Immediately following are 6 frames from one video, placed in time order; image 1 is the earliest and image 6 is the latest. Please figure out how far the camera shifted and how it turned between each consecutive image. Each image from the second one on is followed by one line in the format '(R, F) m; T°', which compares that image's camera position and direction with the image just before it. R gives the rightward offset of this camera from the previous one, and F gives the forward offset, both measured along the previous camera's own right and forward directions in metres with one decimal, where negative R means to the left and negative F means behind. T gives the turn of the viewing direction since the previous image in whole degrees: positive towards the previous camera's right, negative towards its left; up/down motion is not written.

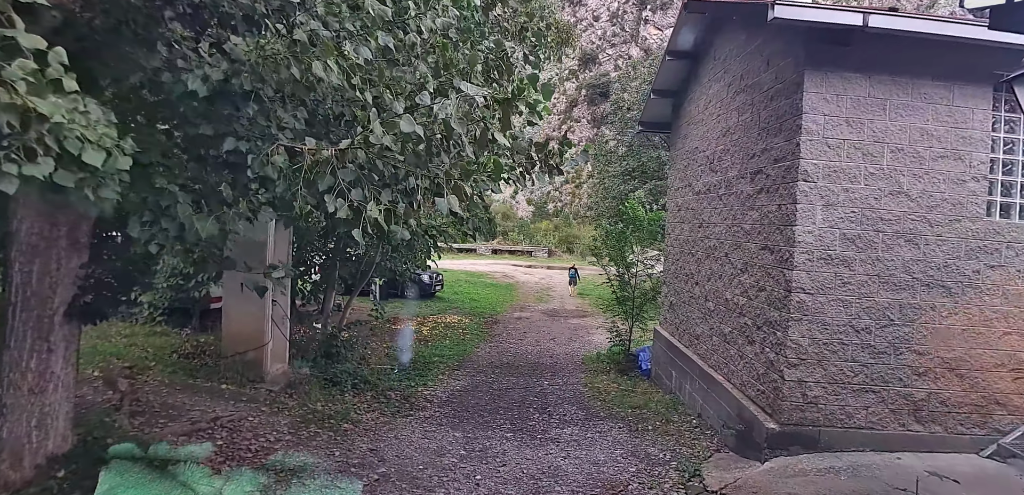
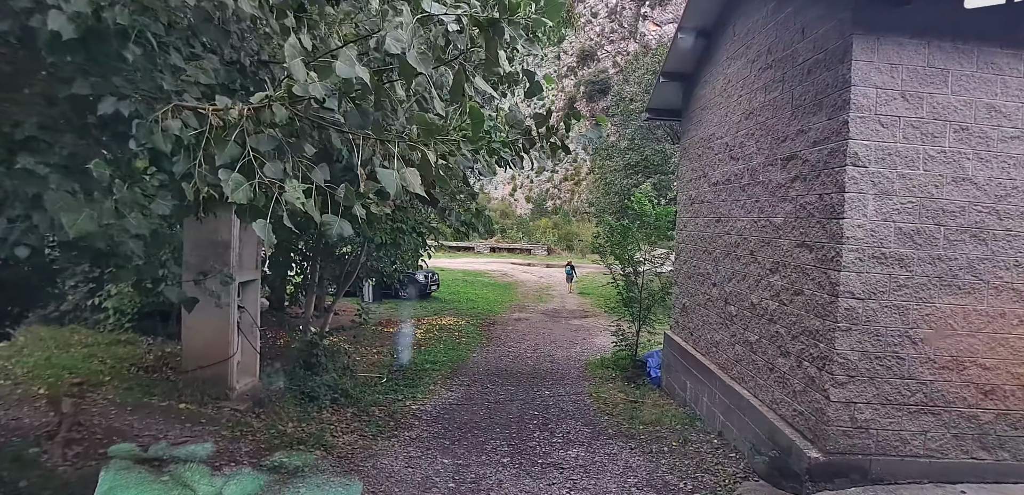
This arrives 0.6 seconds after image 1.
(0.0, +0.5) m; 0°
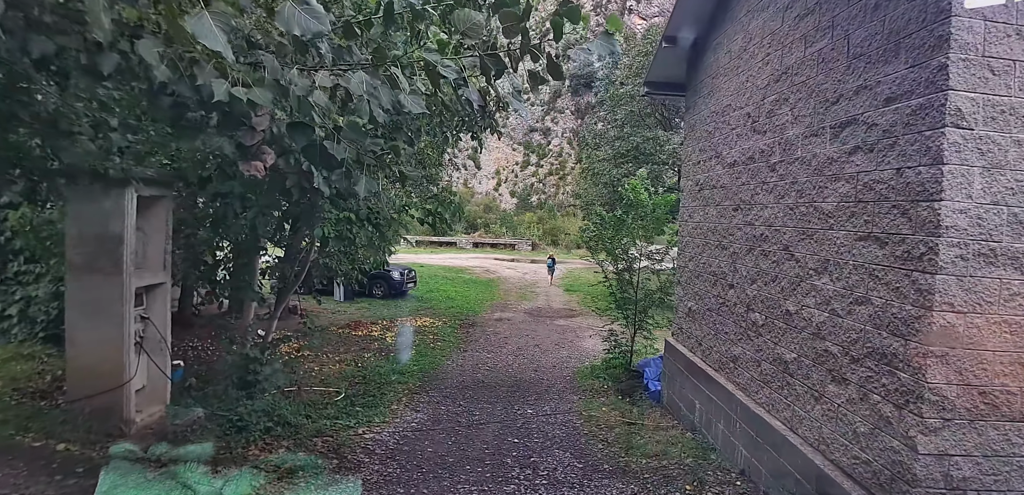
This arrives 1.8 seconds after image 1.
(+0.1, +0.9) m; +2°
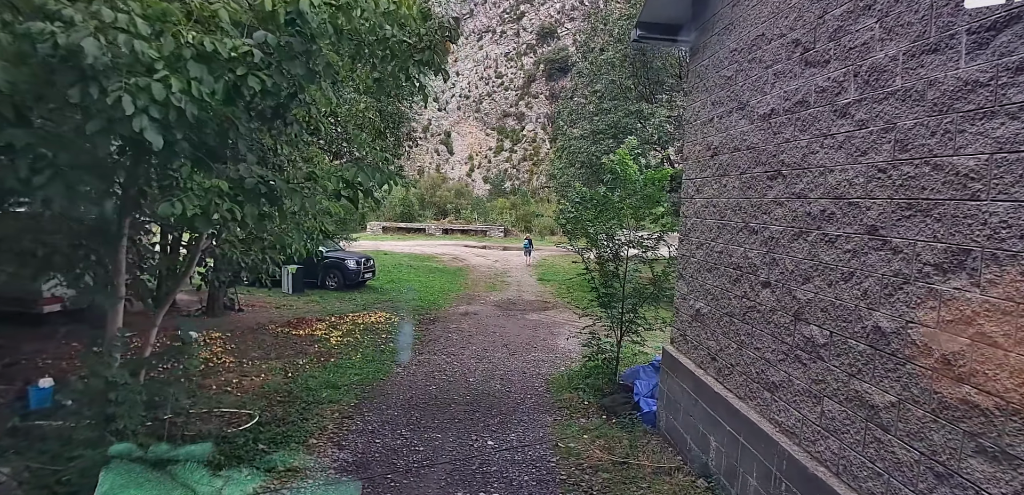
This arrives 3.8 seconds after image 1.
(+0.1, +1.2) m; +3°
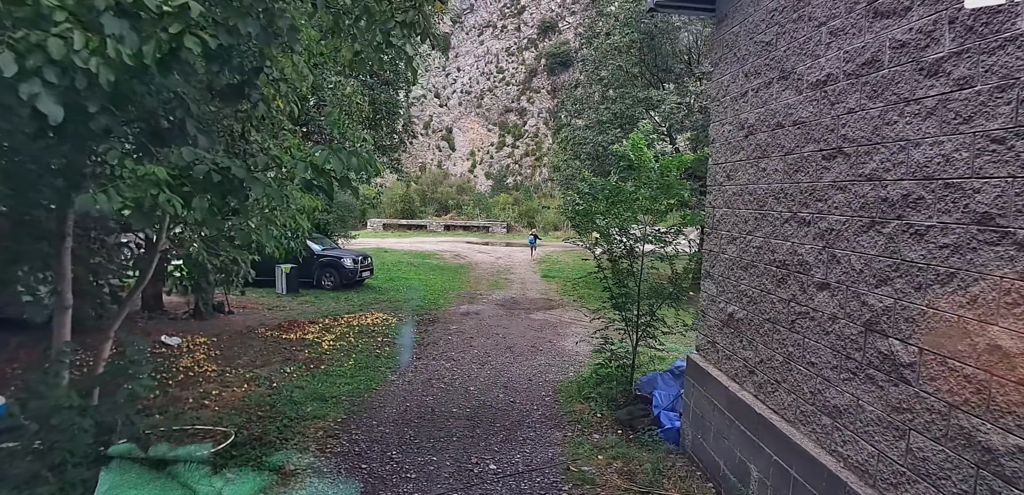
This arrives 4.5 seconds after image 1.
(0.0, +0.5) m; 0°
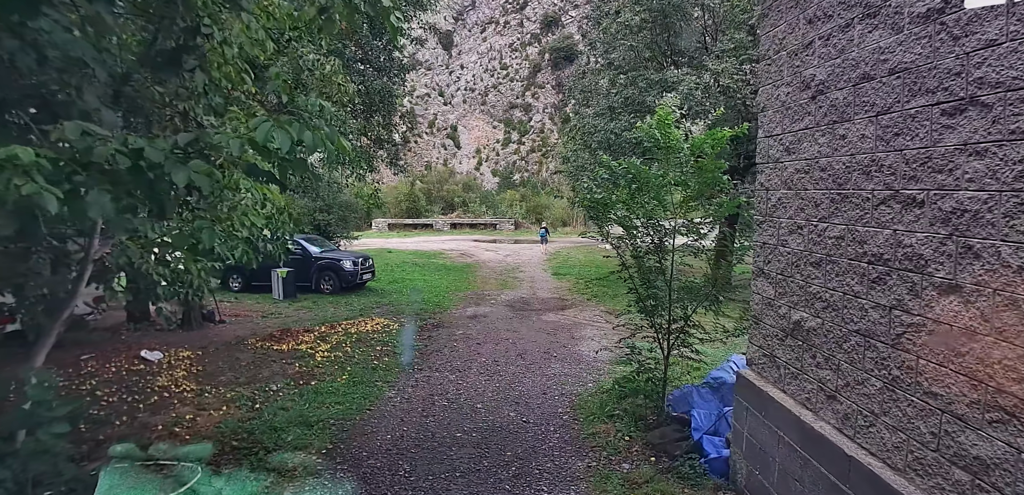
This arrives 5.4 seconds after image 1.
(0.0, +0.6) m; -1°
